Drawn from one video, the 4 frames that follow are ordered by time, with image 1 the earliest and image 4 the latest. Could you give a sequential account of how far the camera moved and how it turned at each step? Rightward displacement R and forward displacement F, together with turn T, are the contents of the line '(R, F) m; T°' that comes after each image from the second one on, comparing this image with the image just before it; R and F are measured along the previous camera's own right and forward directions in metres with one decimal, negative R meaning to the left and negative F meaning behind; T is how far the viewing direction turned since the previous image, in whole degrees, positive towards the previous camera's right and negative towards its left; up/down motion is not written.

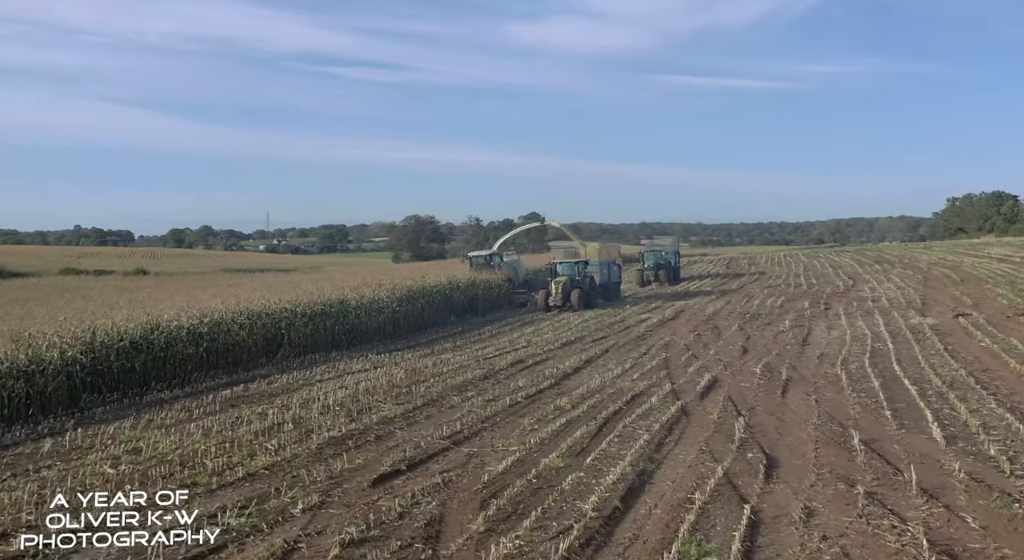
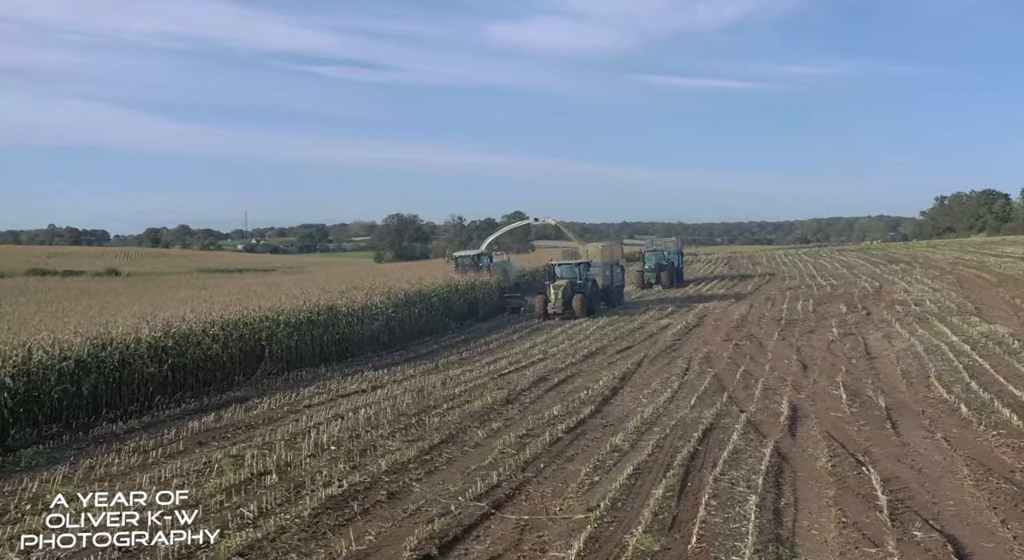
(-0.6, +2.2) m; +1°
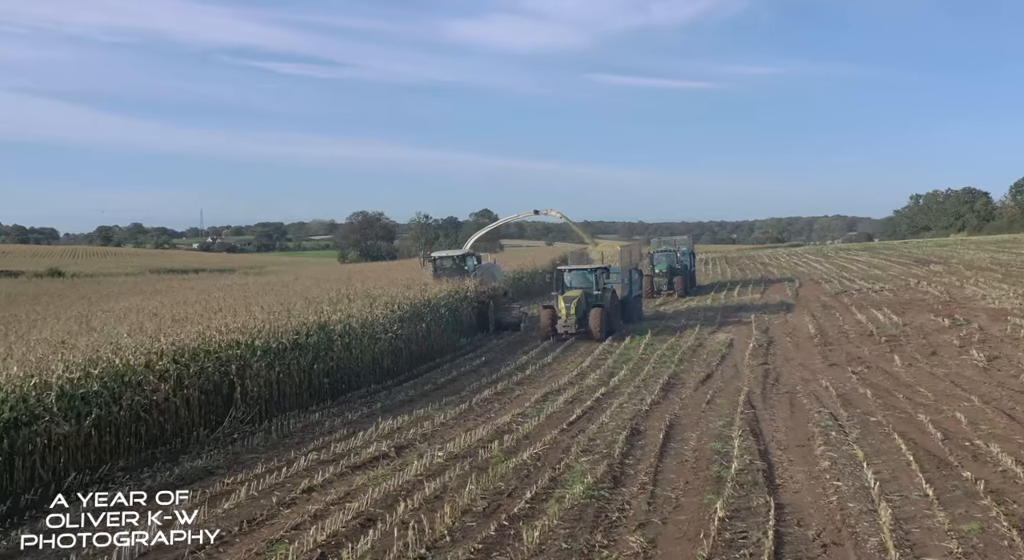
(-1.2, +3.9) m; +3°
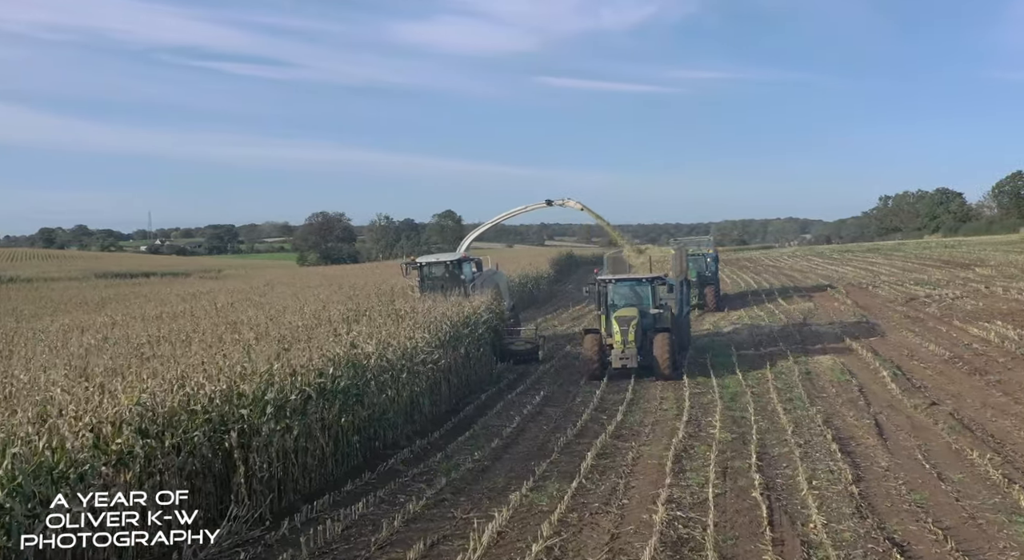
(-1.5, +3.7) m; +3°
